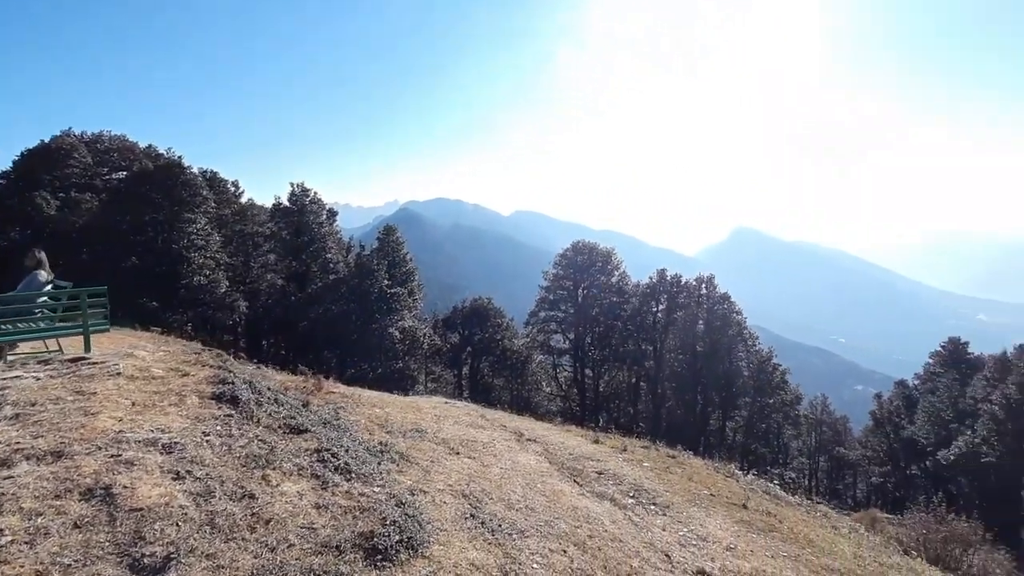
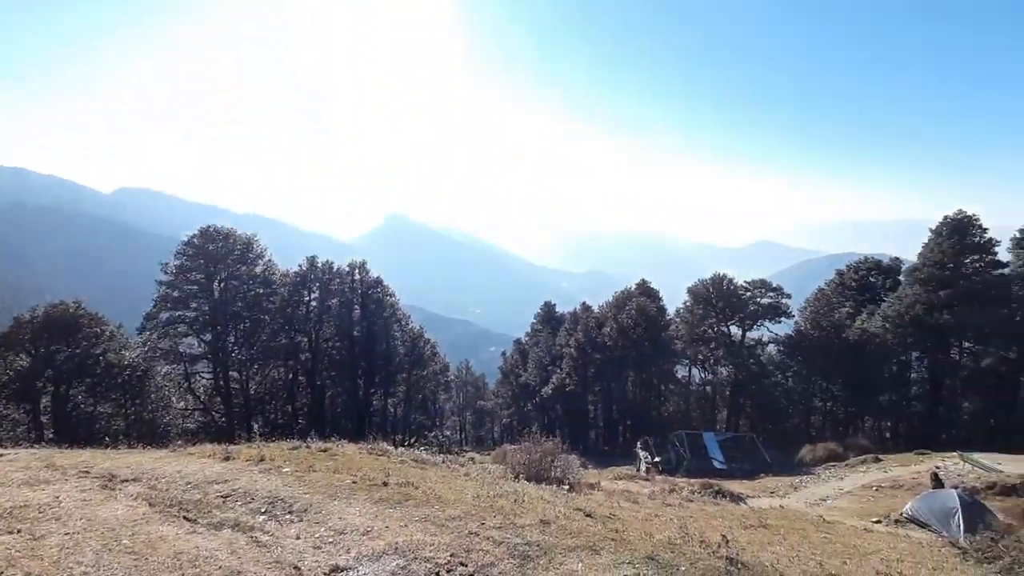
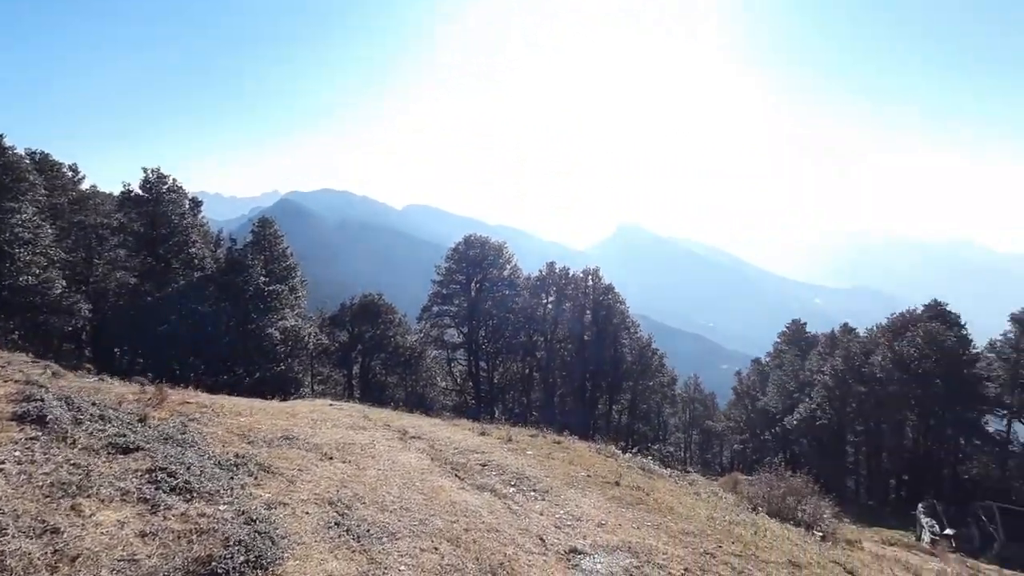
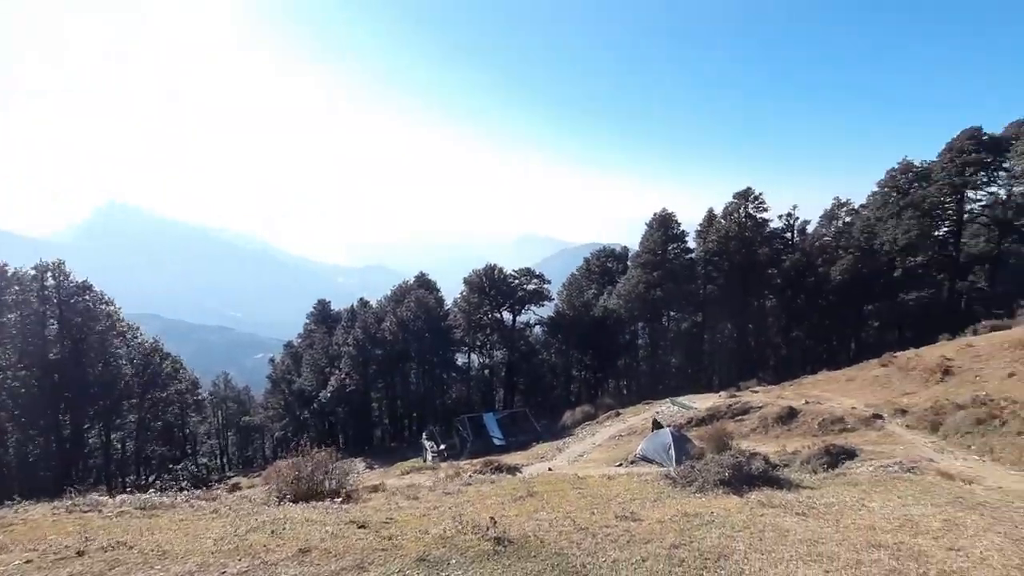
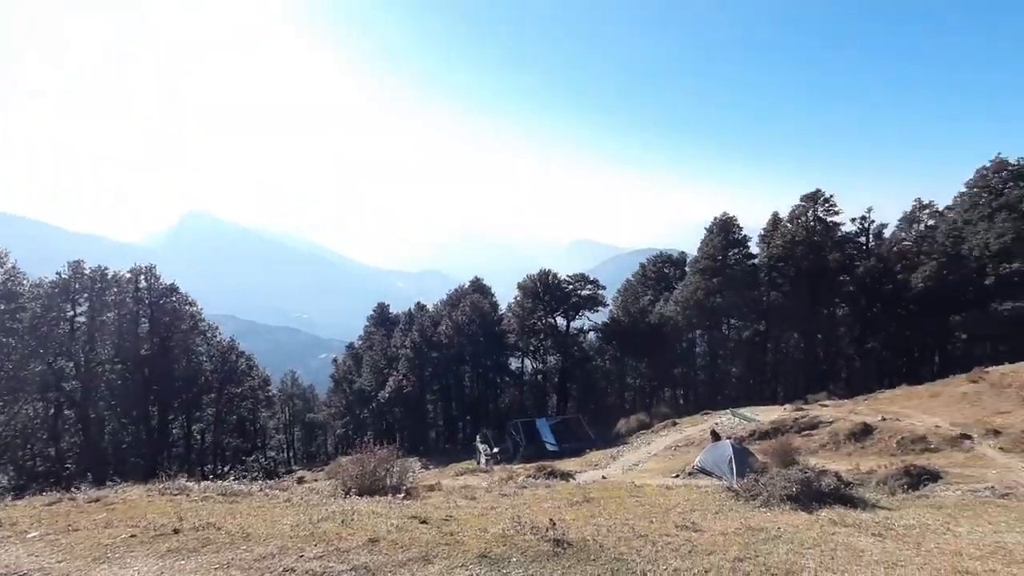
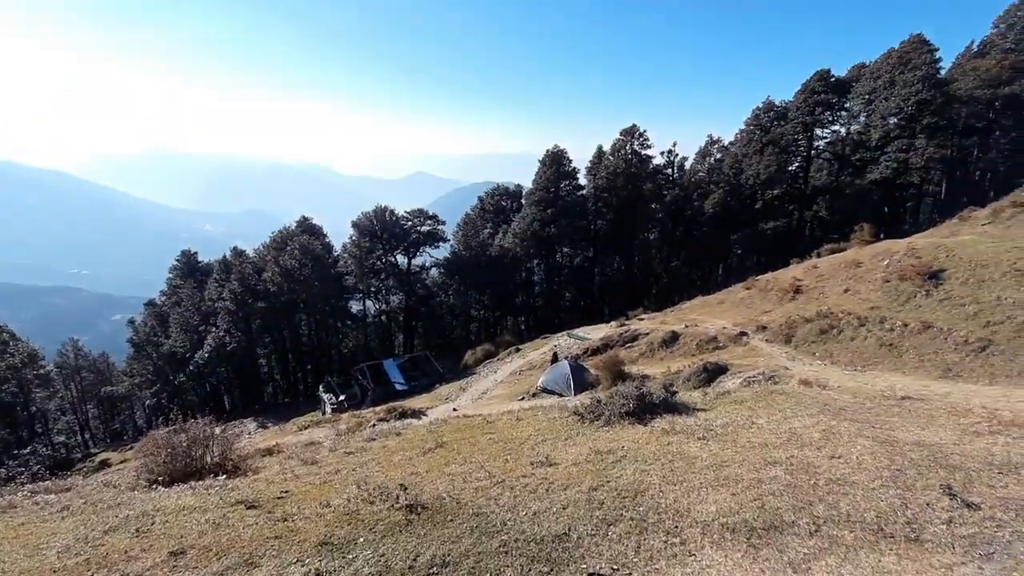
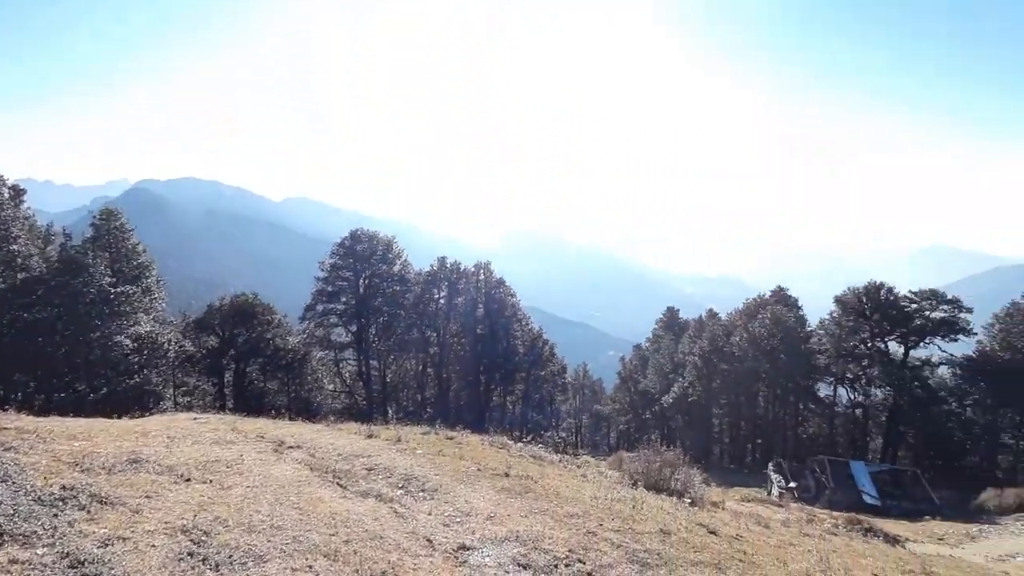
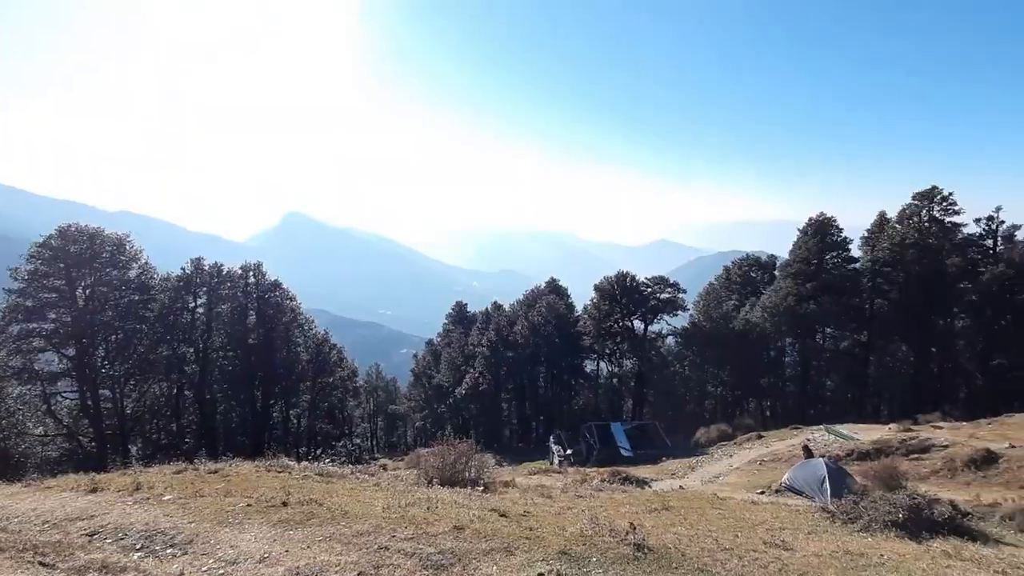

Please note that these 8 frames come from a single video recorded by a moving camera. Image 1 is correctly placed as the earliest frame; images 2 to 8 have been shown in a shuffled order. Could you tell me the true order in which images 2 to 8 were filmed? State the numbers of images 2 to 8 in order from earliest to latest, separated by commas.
3, 7, 2, 8, 5, 4, 6
